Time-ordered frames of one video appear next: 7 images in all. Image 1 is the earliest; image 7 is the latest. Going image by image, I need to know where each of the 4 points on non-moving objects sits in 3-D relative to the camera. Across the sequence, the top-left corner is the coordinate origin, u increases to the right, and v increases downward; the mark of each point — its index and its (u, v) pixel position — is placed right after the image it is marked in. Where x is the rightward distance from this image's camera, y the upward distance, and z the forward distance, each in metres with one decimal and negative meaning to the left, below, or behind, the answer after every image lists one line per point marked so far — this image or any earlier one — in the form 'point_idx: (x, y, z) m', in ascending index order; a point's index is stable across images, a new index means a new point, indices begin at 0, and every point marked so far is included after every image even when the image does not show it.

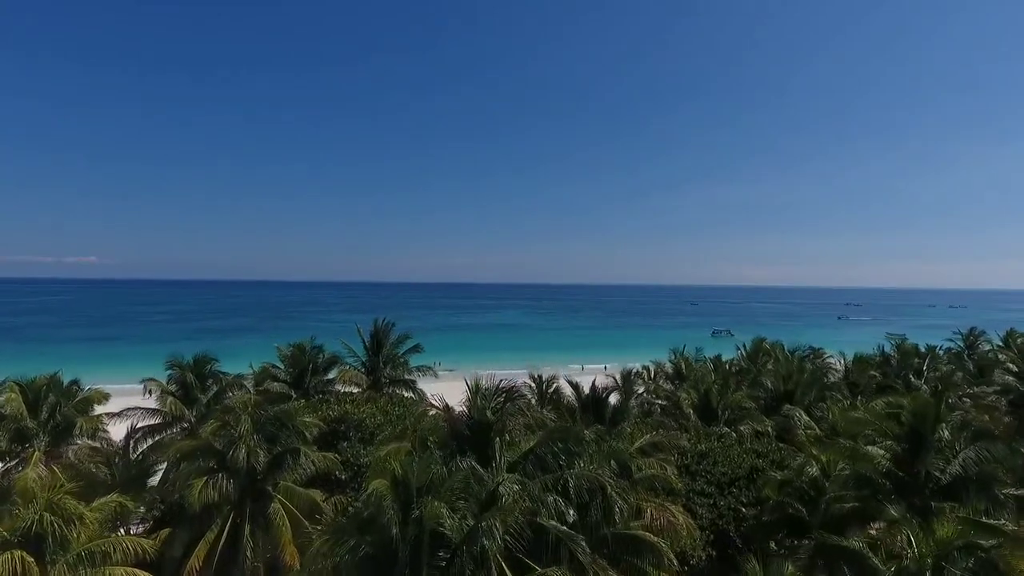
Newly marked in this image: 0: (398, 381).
0: (-9.6, -7.8, +19.5) m
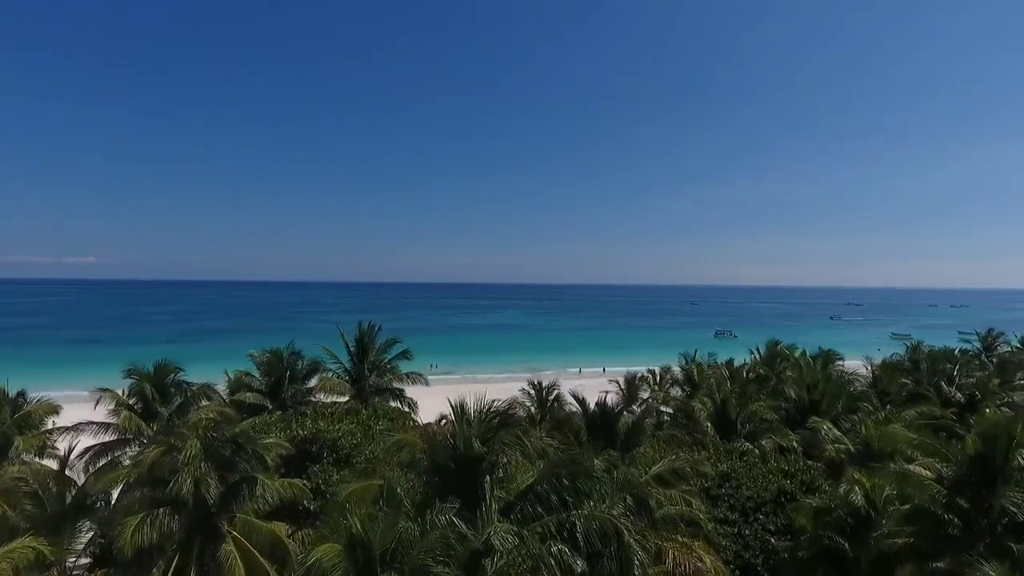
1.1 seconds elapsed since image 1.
0: (-9.7, -7.8, +17.9) m
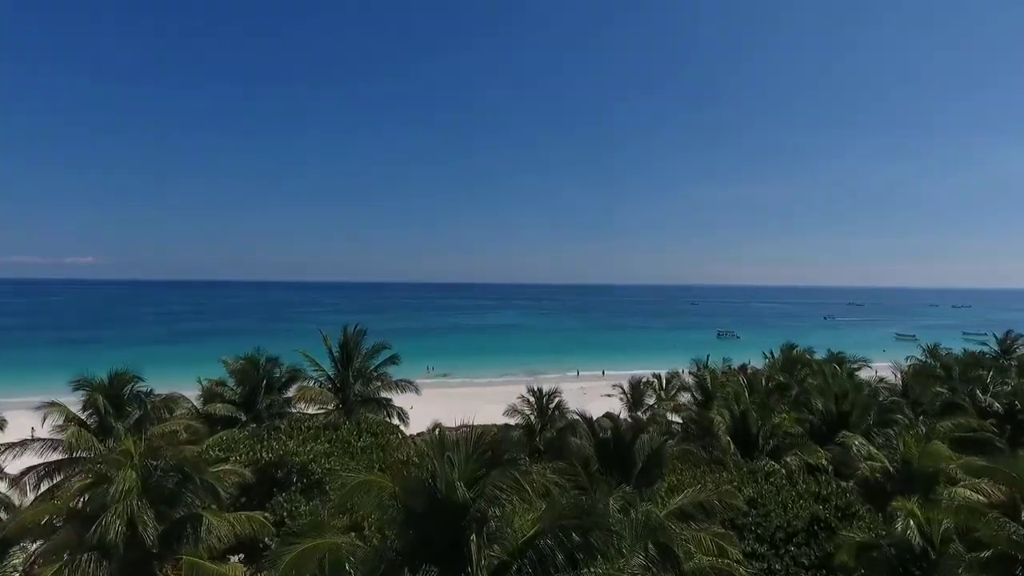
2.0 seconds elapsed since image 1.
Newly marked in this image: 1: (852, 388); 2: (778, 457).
0: (-9.9, -7.9, +16.4) m
1: (+21.4, -6.2, +14.9) m
2: (+15.0, -9.5, +13.3) m
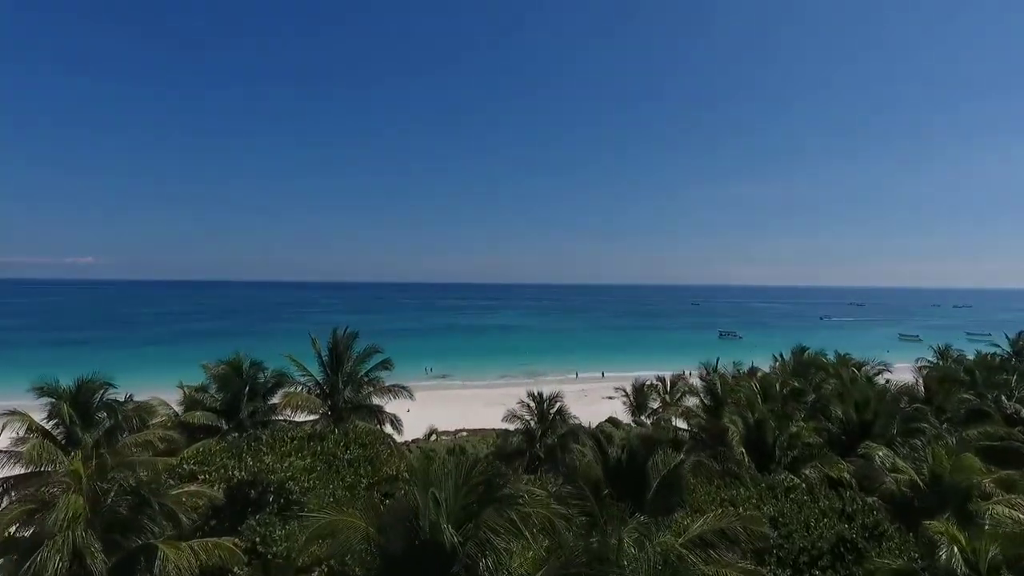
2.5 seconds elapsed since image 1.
0: (-9.9, -7.9, +15.5) m
1: (+21.4, -6.3, +14.0) m
2: (+14.9, -9.5, +12.4) m
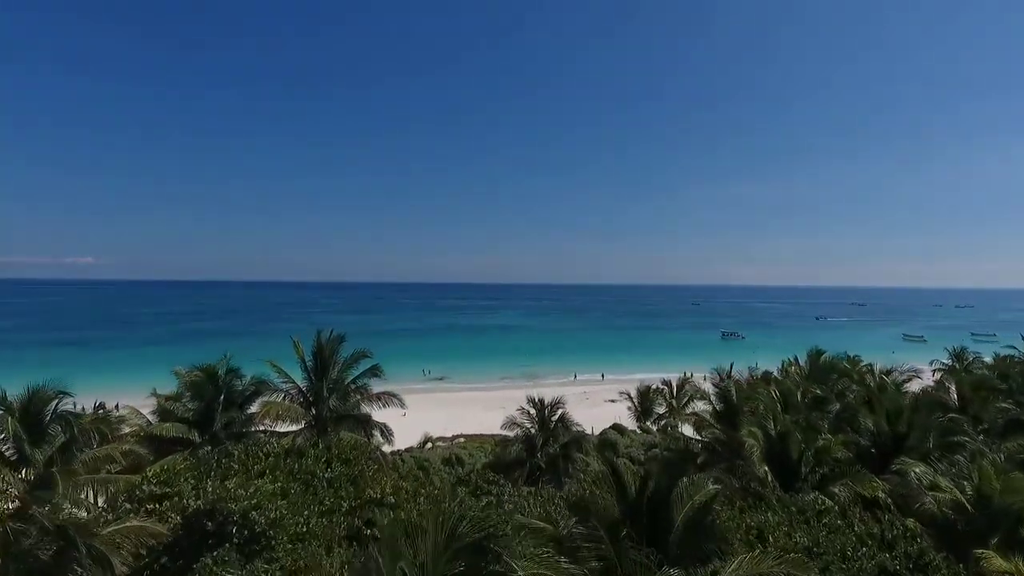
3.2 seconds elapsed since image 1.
0: (-10.0, -7.9, +14.3) m
1: (+21.3, -6.2, +12.8) m
2: (+14.9, -9.5, +11.3) m
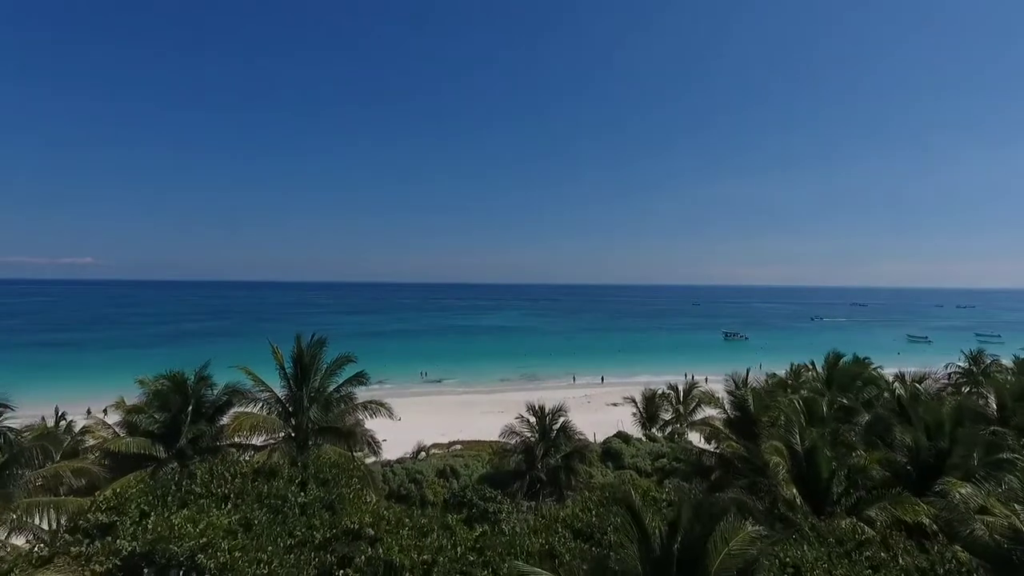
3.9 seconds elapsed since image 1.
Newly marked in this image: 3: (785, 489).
0: (-10.1, -7.8, +13.1) m
1: (+21.2, -6.2, +11.6) m
2: (+14.8, -9.5, +10.1) m
3: (+12.0, -8.8, +10.5) m
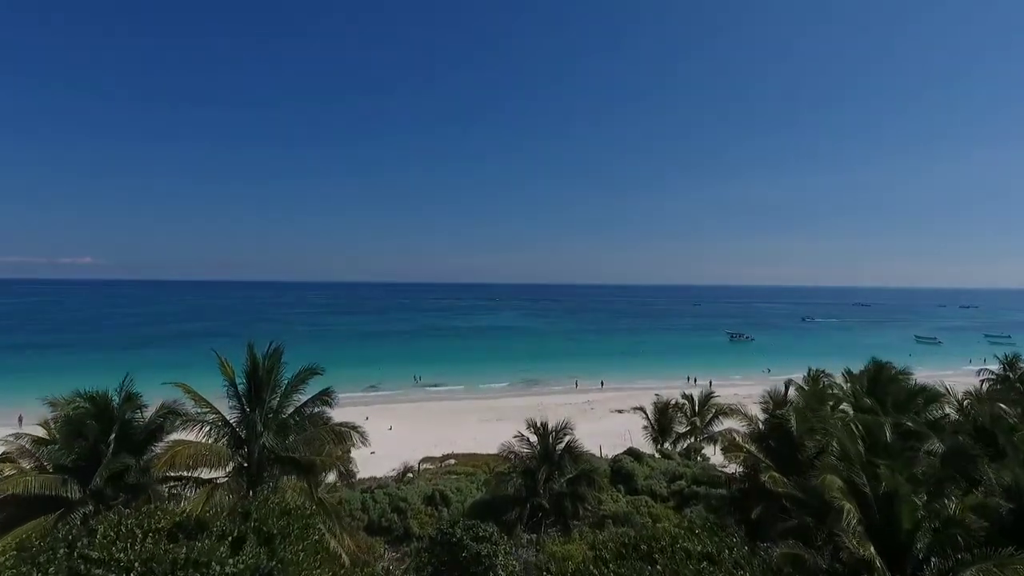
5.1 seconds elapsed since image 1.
0: (-10.2, -7.8, +10.8) m
1: (+21.1, -6.2, +9.4) m
2: (+14.7, -9.5, +7.8) m
3: (+11.9, -8.8, +8.3) m
